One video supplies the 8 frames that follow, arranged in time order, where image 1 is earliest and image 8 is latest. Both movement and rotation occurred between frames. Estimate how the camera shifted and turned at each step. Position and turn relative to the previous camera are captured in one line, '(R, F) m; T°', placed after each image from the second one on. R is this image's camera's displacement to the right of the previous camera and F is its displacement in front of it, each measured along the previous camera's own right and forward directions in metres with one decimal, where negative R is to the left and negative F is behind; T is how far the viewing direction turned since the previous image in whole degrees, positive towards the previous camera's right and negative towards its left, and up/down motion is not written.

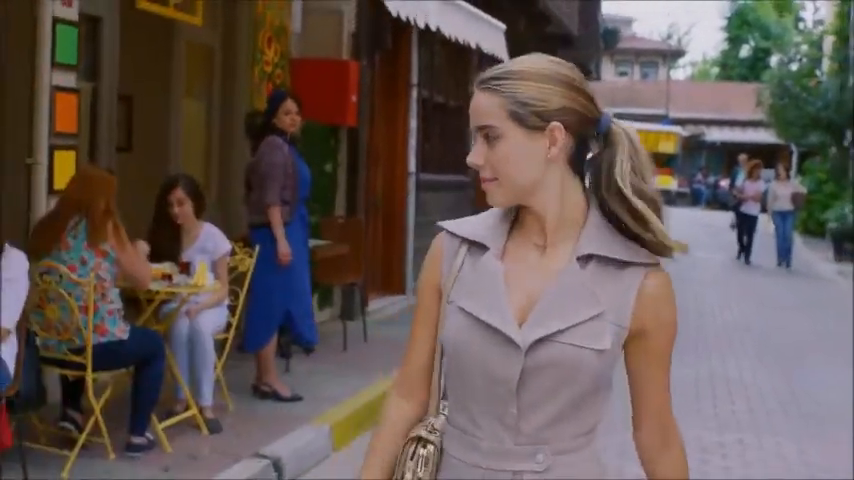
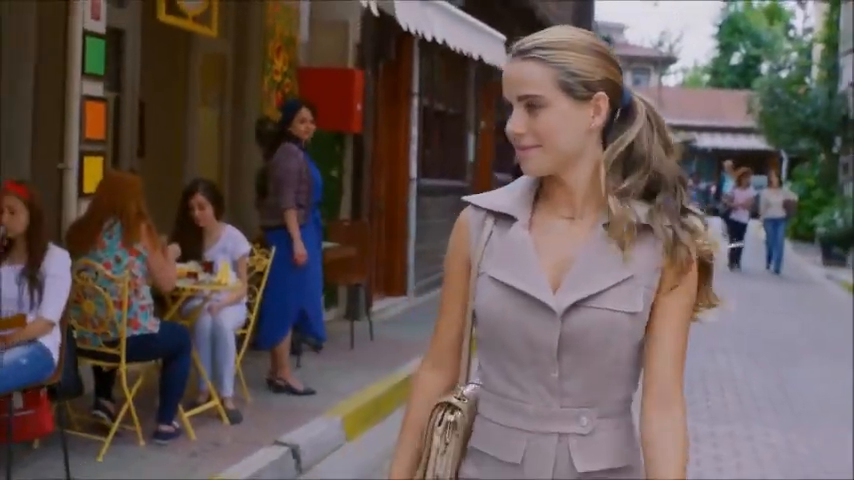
(-0.1, -0.5) m; 0°
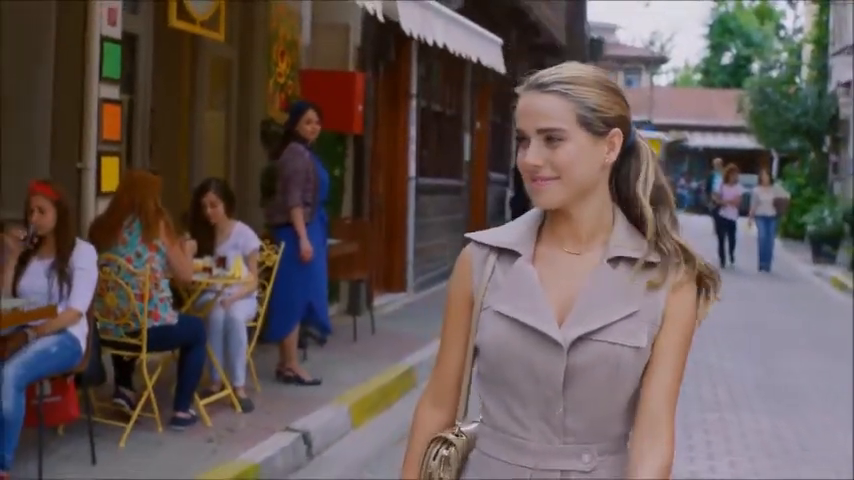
(-0.1, -0.4) m; 0°
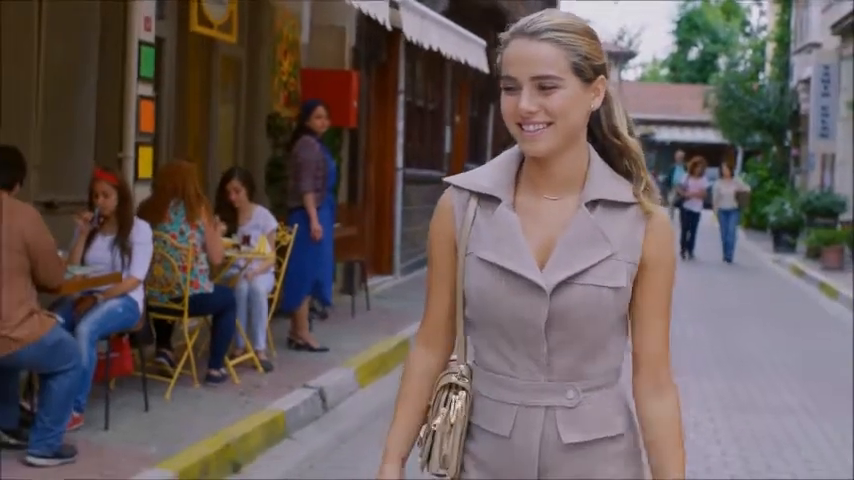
(-0.2, -1.1) m; +1°
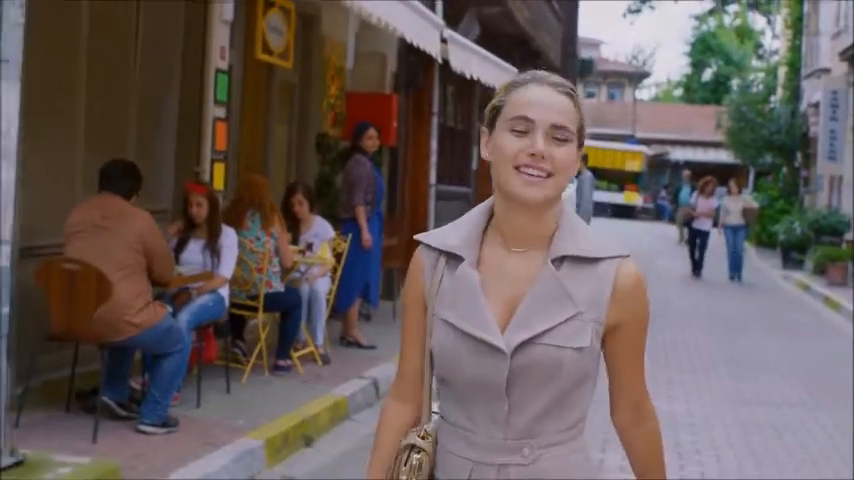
(-0.2, -1.2) m; 0°
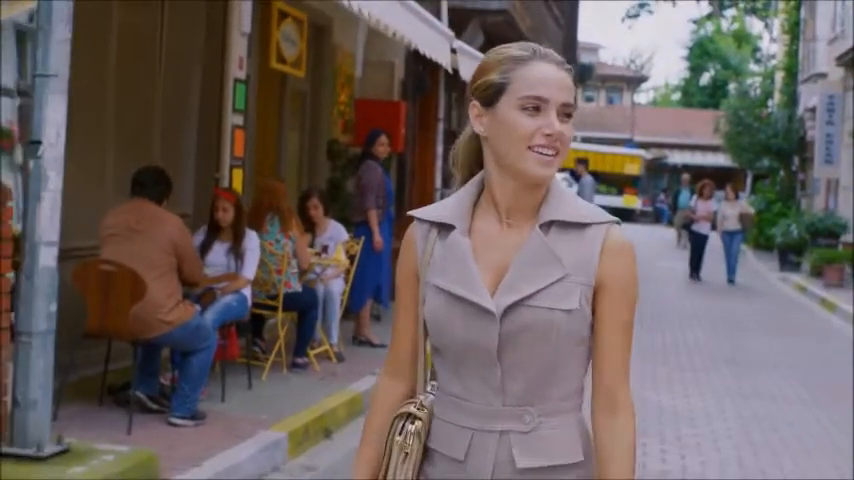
(-0.1, -0.4) m; 0°
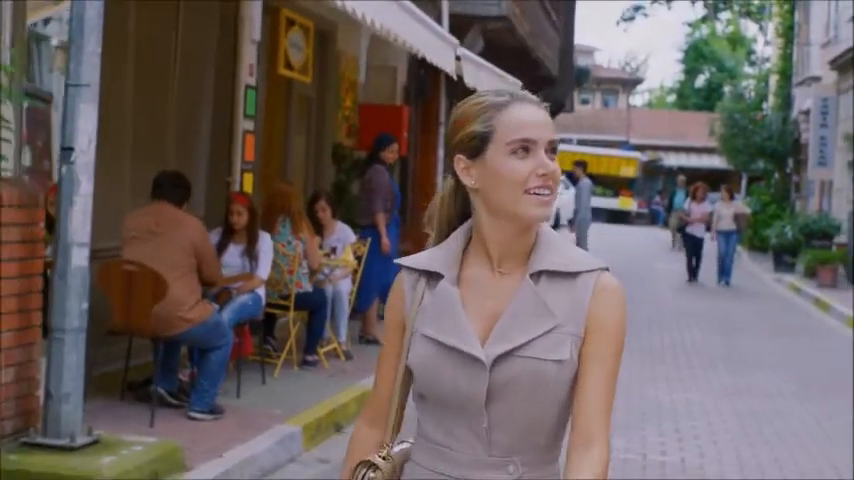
(-0.1, -0.3) m; 0°
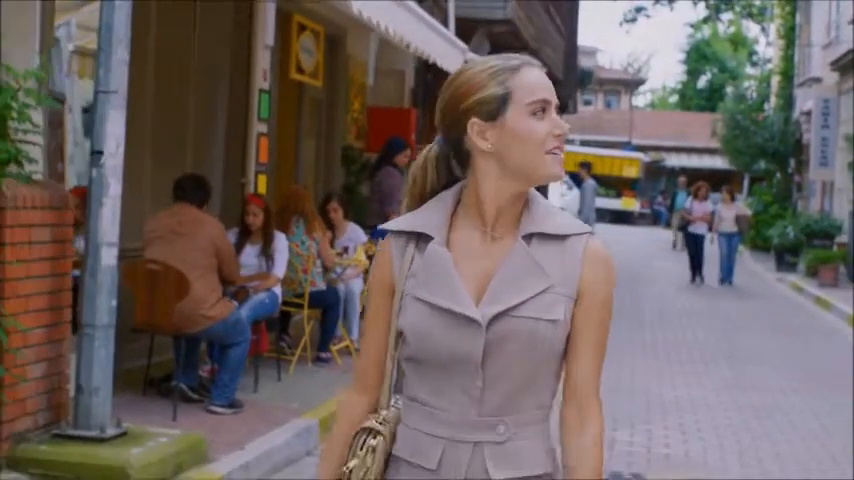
(-0.1, -0.3) m; 0°
